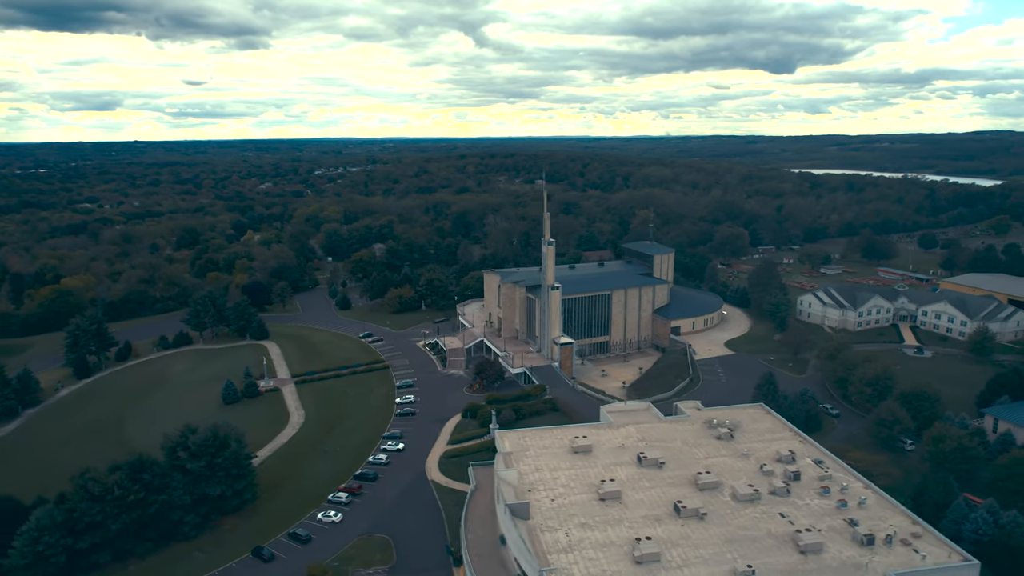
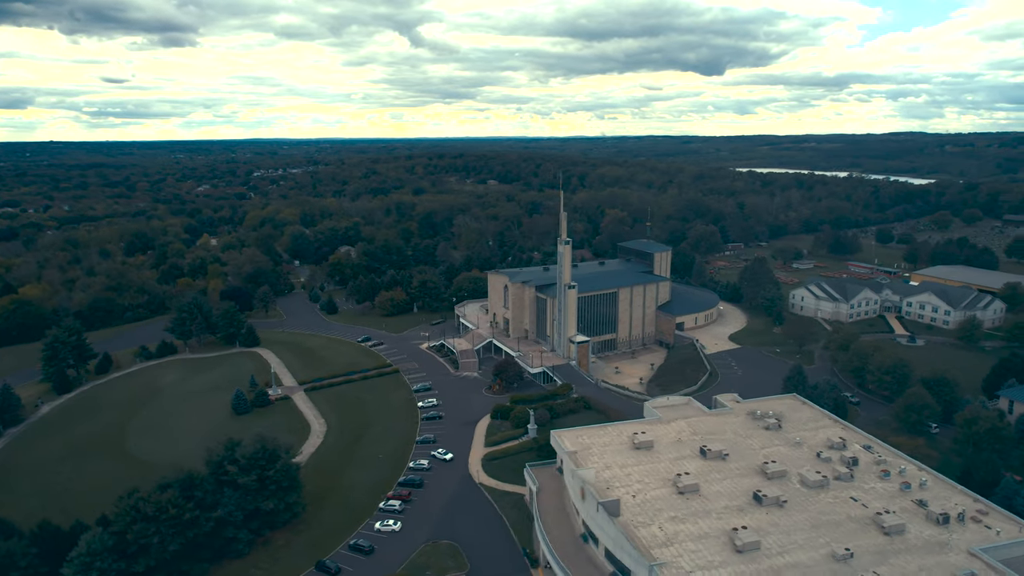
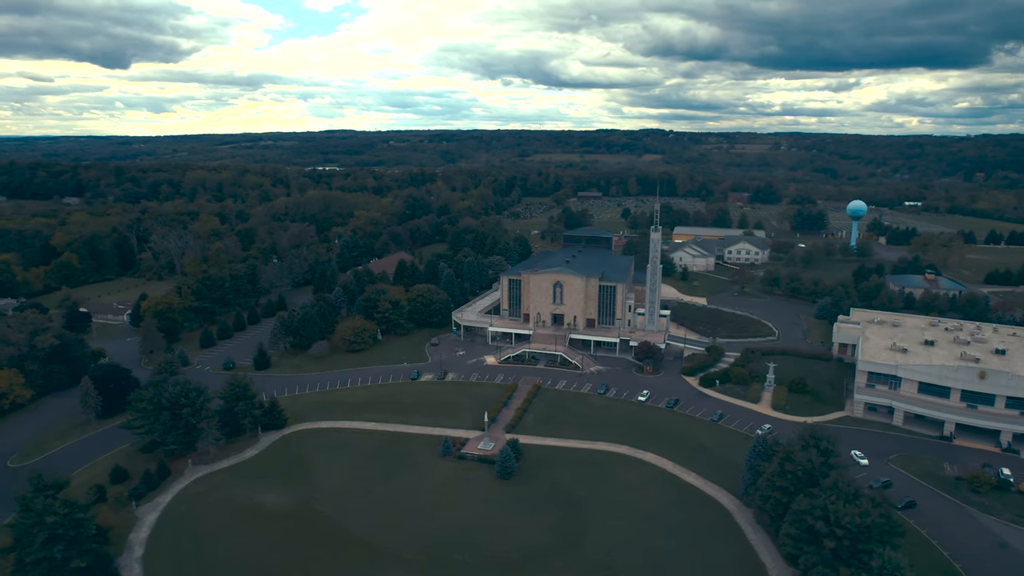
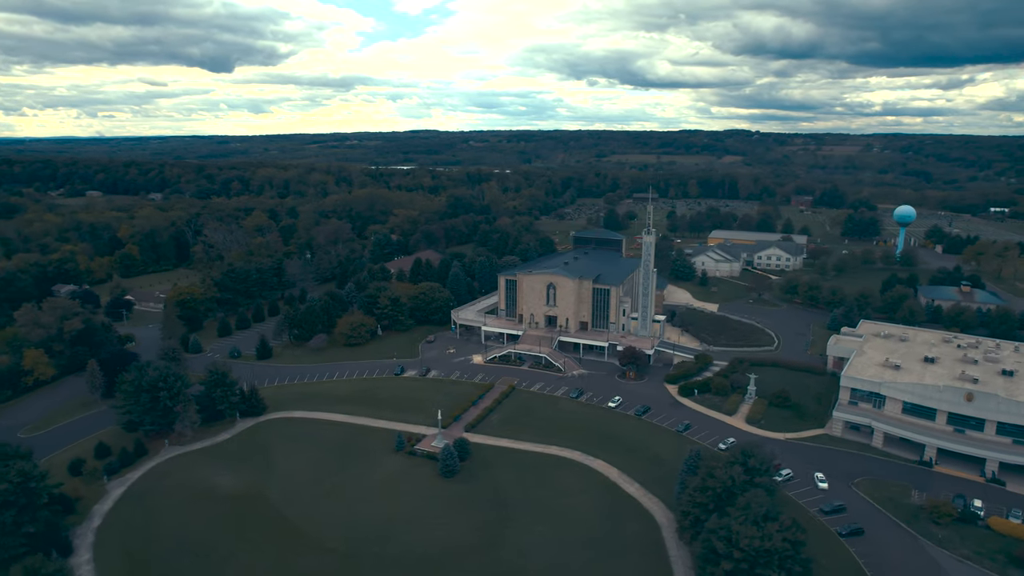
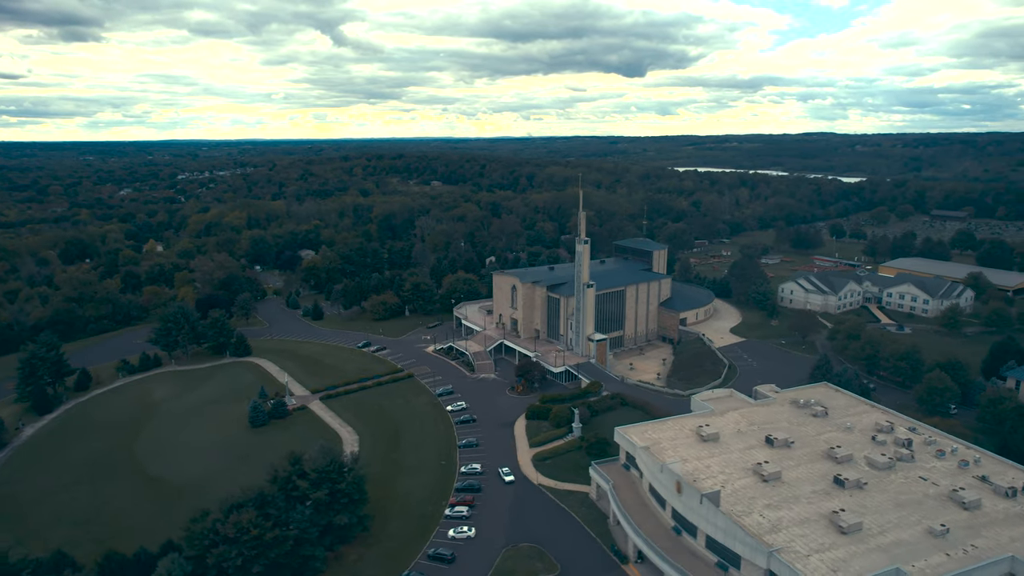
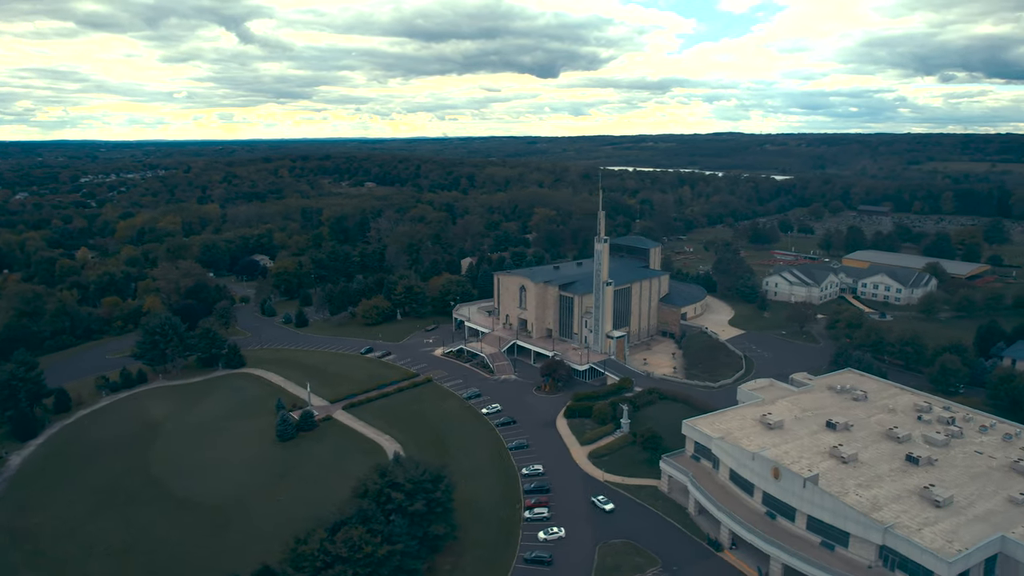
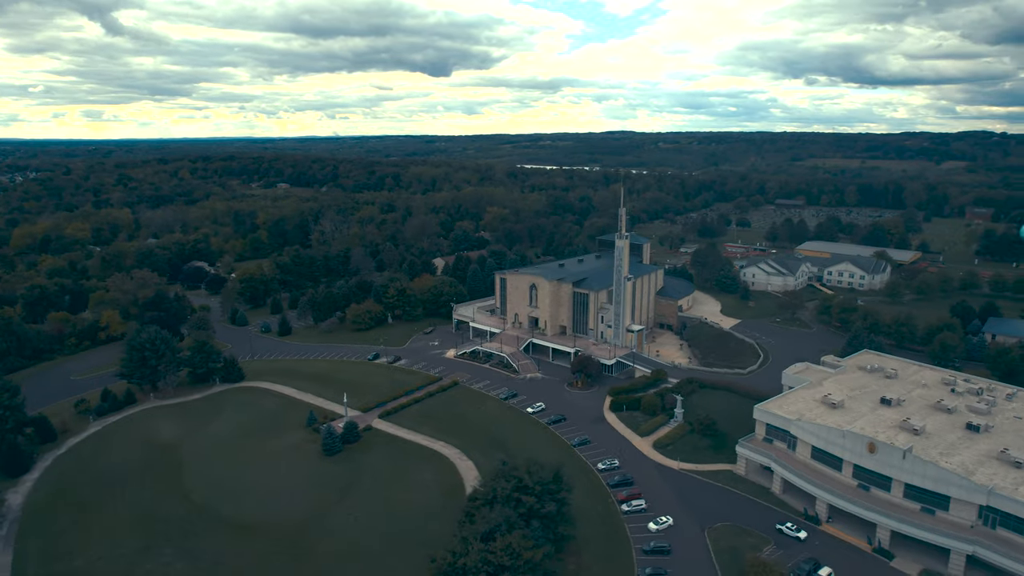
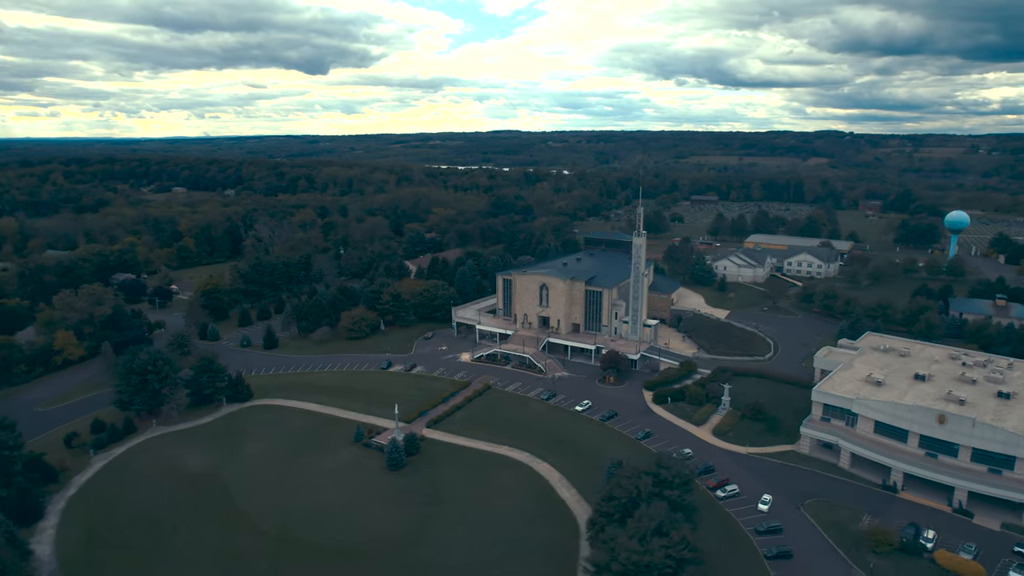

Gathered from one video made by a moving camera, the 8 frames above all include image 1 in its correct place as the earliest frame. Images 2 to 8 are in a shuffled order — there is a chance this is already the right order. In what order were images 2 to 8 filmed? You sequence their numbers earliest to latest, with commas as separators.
2, 5, 6, 7, 8, 4, 3
